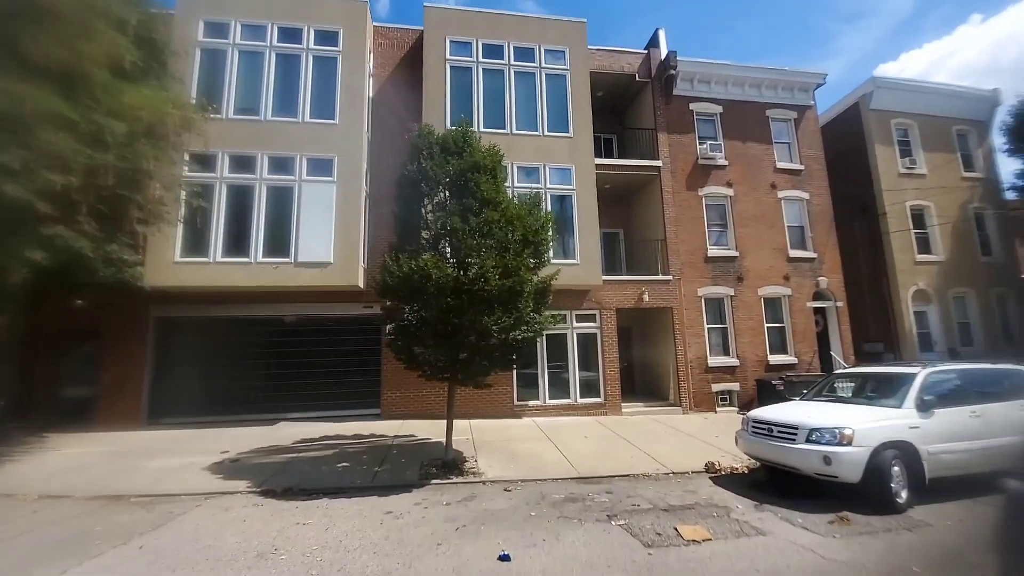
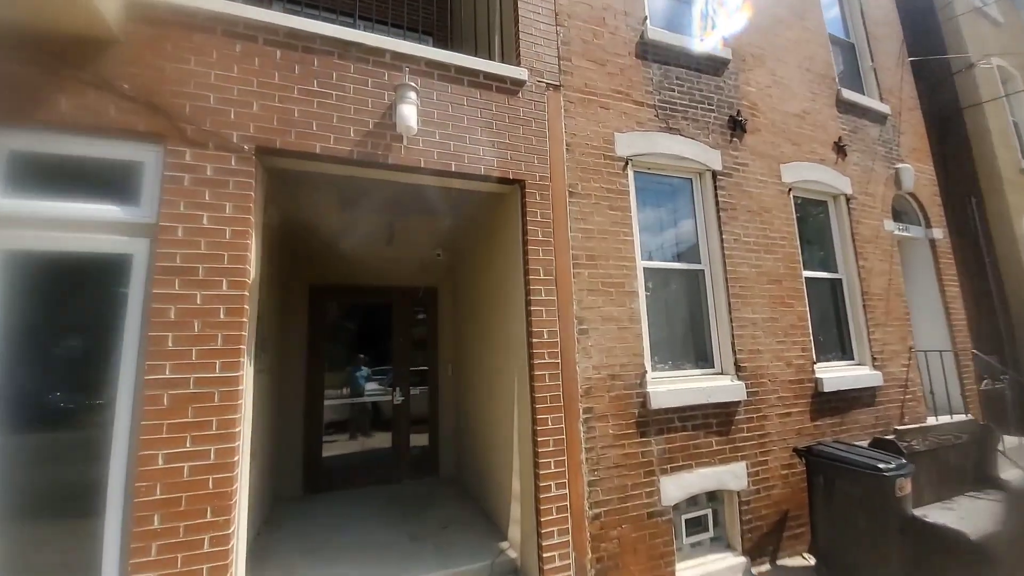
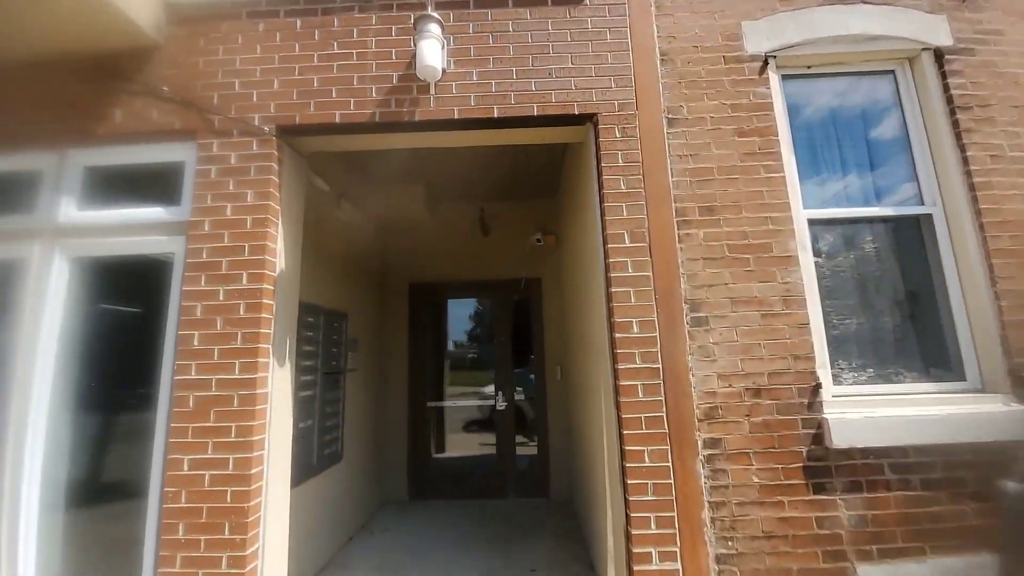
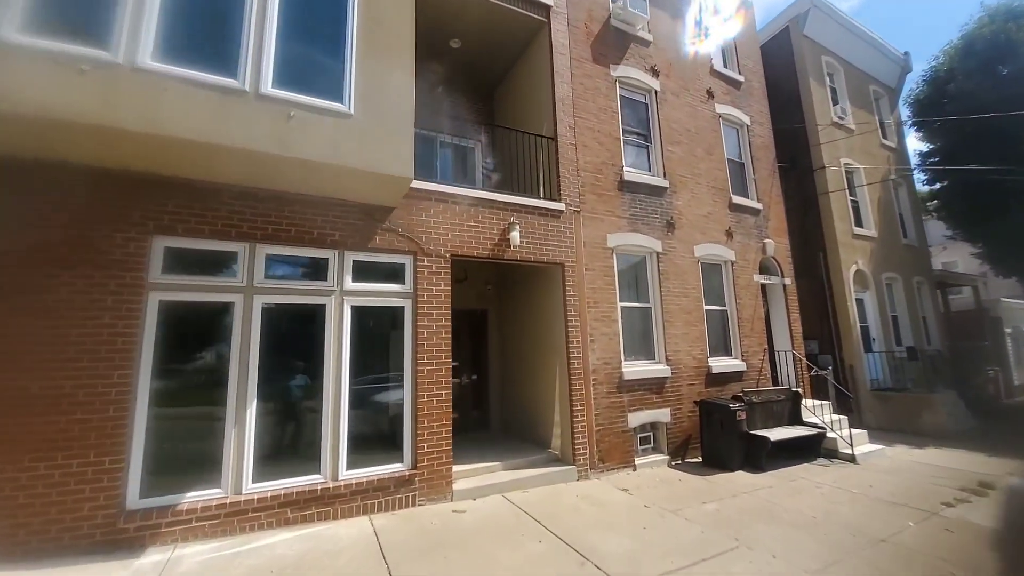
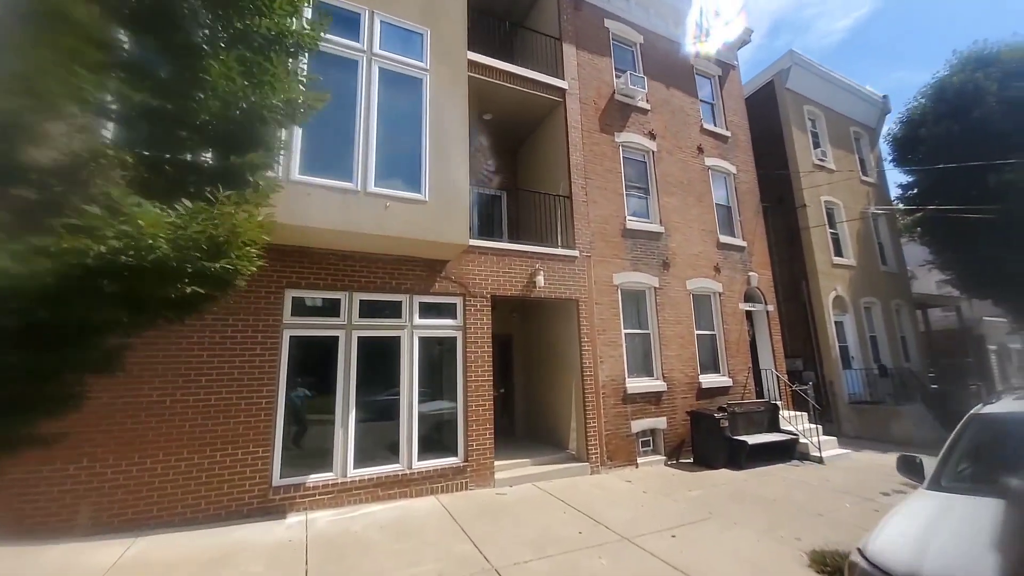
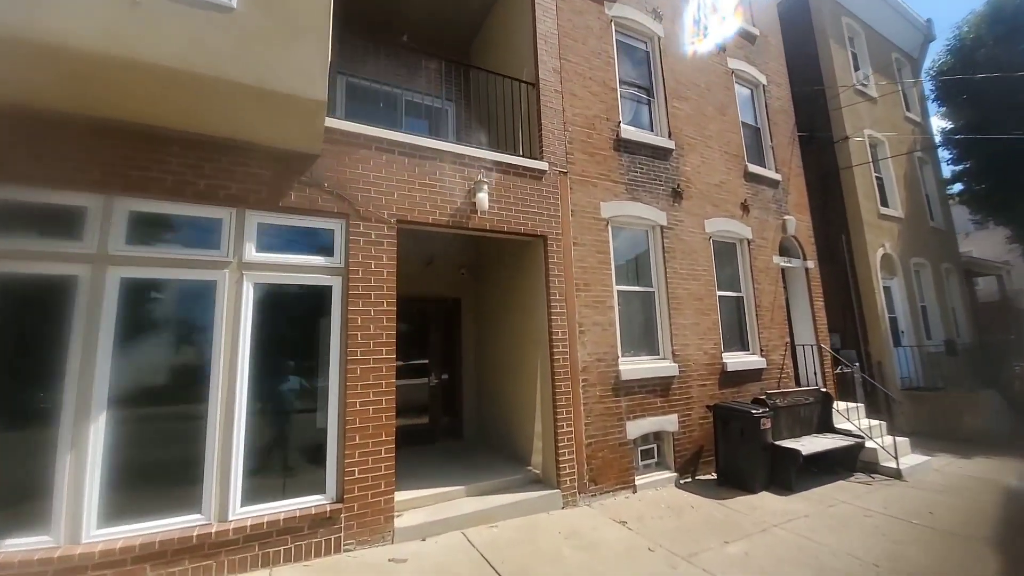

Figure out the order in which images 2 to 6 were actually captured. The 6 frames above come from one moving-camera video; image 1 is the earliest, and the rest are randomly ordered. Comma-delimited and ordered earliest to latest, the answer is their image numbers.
5, 4, 6, 2, 3
